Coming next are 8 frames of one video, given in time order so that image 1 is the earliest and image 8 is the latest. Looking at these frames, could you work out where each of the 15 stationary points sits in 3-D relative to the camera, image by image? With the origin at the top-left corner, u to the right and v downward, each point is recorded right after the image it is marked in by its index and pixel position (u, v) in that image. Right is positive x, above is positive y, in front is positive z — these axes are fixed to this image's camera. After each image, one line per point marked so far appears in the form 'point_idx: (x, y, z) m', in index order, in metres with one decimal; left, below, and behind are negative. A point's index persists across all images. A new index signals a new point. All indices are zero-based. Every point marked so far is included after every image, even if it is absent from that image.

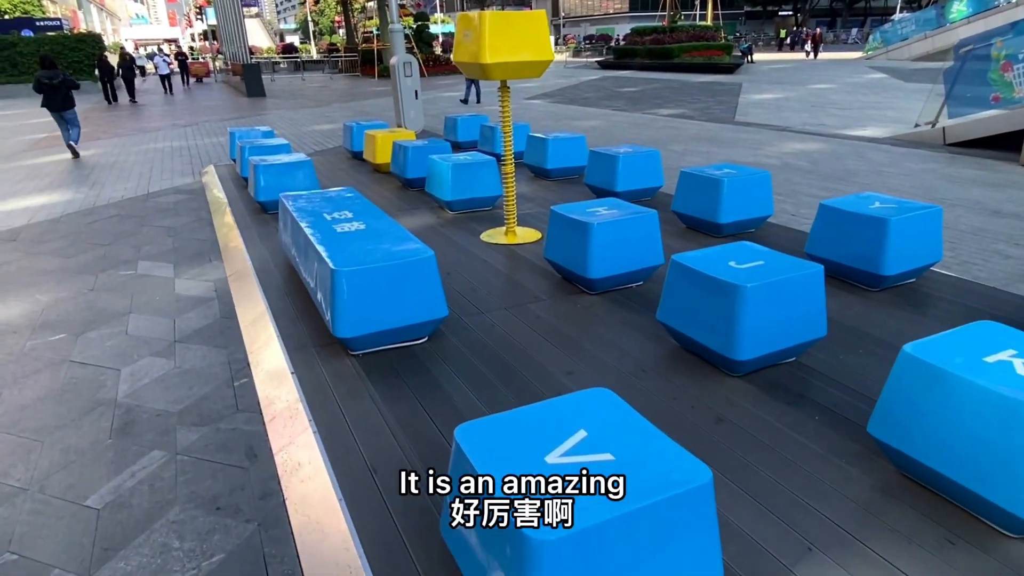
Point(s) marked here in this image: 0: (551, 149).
0: (+0.5, +1.8, +8.3) m
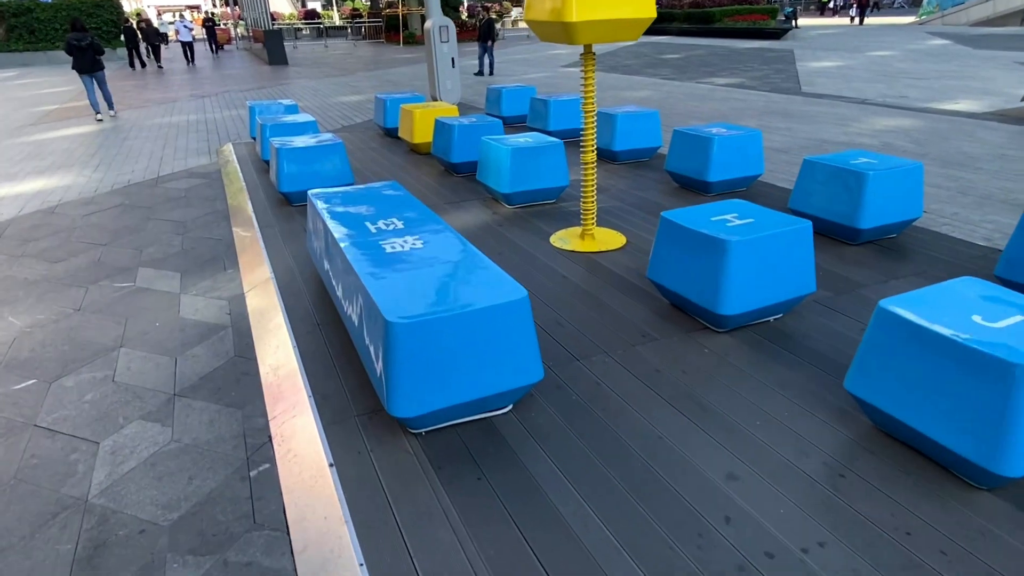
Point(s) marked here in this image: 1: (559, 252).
0: (+1.2, +1.7, +7.1) m
1: (+0.4, +0.3, +4.8) m
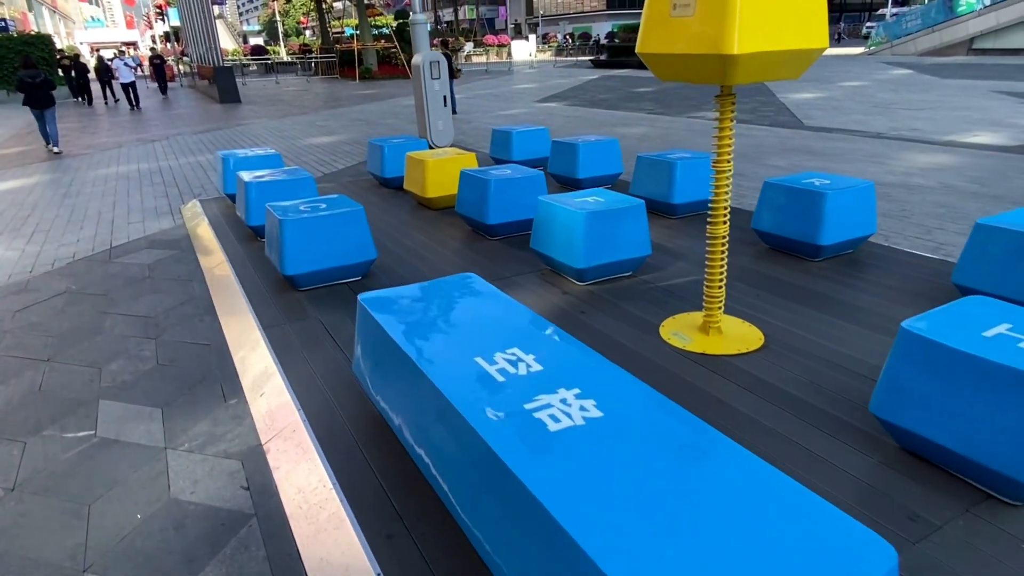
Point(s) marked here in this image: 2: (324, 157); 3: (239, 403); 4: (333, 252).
0: (+1.6, +1.0, +6.0) m
1: (+1.0, -0.4, +3.6) m
2: (-3.2, +2.2, +11.2) m
3: (-1.4, -0.6, +3.4) m
4: (-1.3, +0.3, +4.6) m
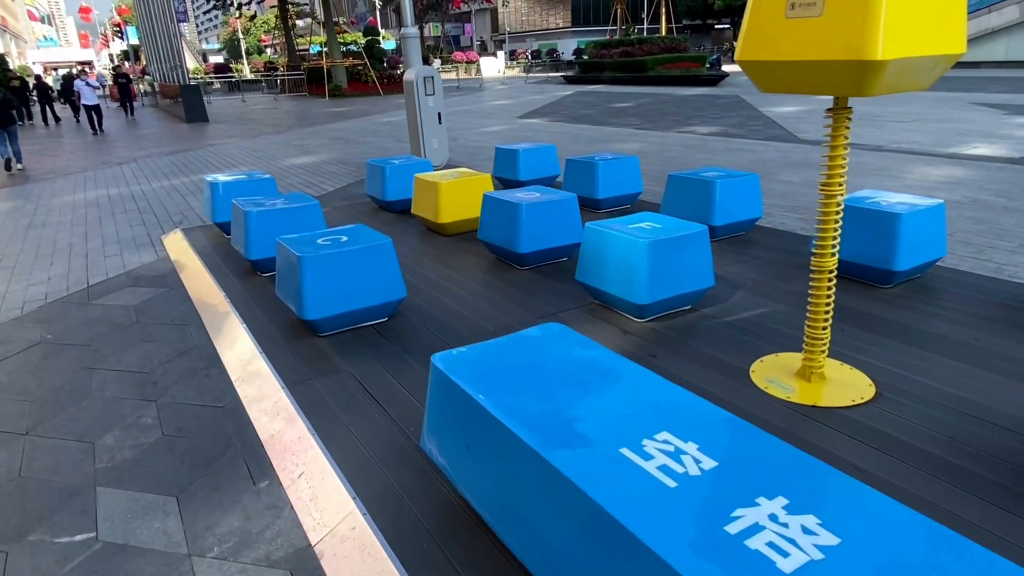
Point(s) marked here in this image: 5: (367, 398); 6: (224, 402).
0: (+1.8, +0.8, +5.6) m
1: (+1.3, -0.6, +3.2) m
2: (-3.3, +1.8, +10.6) m
3: (-1.0, -0.8, +2.8) m
4: (-0.9, 0.0, +4.0) m
5: (-0.7, -0.6, +3.3) m
6: (-1.6, -0.6, +3.5) m
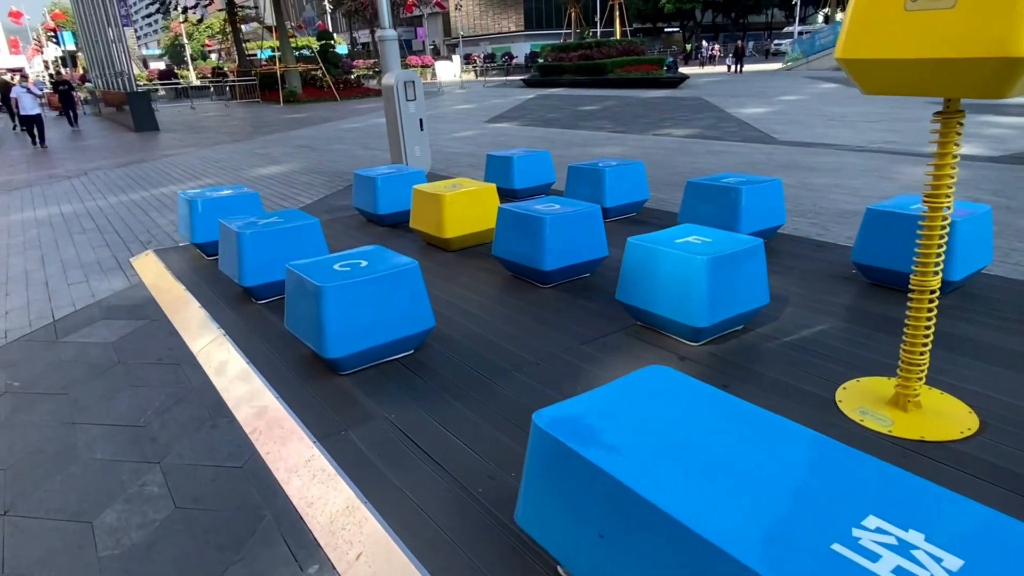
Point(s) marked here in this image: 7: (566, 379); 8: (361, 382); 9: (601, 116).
0: (+1.9, +0.7, +5.3) m
1: (+1.7, -0.7, +2.9) m
2: (-3.5, +1.5, +10.0) m
3: (-0.7, -1.0, +2.3) m
4: (-0.7, -0.2, +3.6) m
5: (-0.4, -0.7, +2.9) m
6: (-1.2, -0.8, +3.0) m
7: (+0.3, -0.5, +3.5) m
8: (-0.8, -0.5, +3.5) m
9: (+2.7, +5.2, +19.6) m
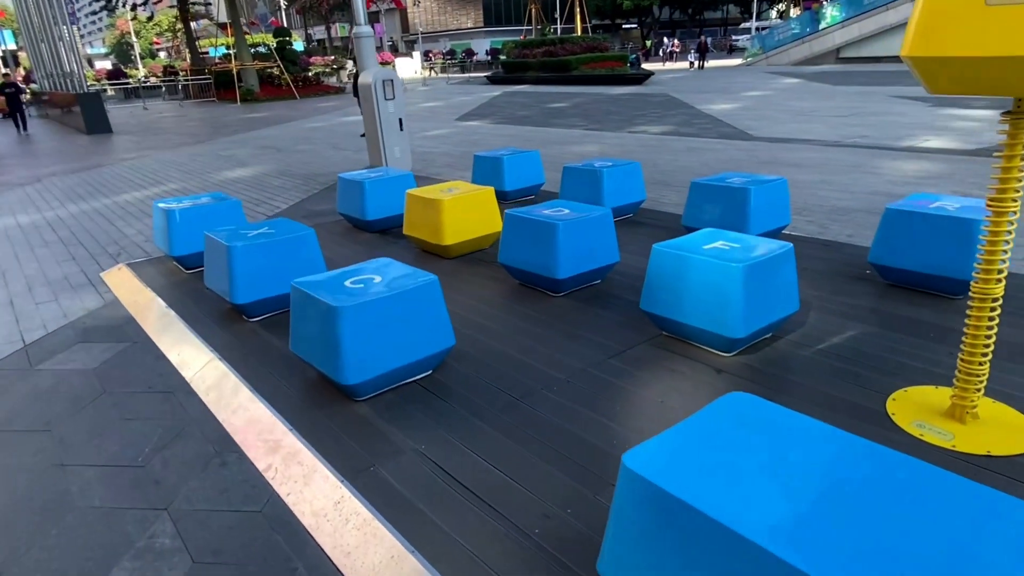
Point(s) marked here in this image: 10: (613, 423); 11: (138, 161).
0: (+1.9, +0.7, +5.2) m
1: (+1.9, -0.7, +2.7) m
2: (-3.8, +1.4, +9.6) m
3: (-0.4, -1.1, +2.1) m
4: (-0.5, -0.3, +3.3) m
5: (-0.2, -0.8, +2.6) m
6: (-1.1, -0.9, +2.7) m
7: (+0.5, -0.5, +3.3) m
8: (-0.7, -0.6, +3.3) m
9: (+1.8, +5.2, +19.5) m
10: (+0.5, -0.6, +3.1) m
11: (-8.1, +2.8, +14.2) m
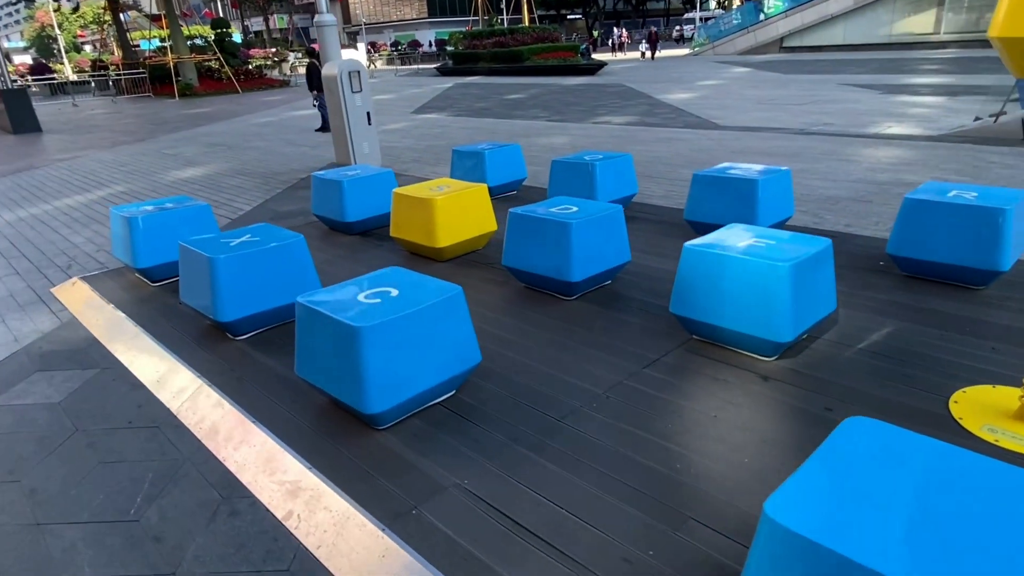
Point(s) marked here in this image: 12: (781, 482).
0: (+1.9, +0.7, +5.0) m
1: (+2.1, -0.7, +2.6) m
2: (-4.1, +1.2, +8.9) m
3: (-0.1, -1.2, +1.8) m
4: (-0.4, -0.3, +3.0) m
5: (0.0, -0.9, +2.3) m
6: (-0.8, -1.0, +2.4) m
7: (+0.6, -0.6, +3.0) m
8: (-0.5, -0.7, +2.9) m
9: (+0.6, +5.4, +19.2) m
10: (+0.7, -0.7, +2.8) m
11: (-8.8, +2.6, +13.2) m
12: (+1.0, -0.8, +2.5) m
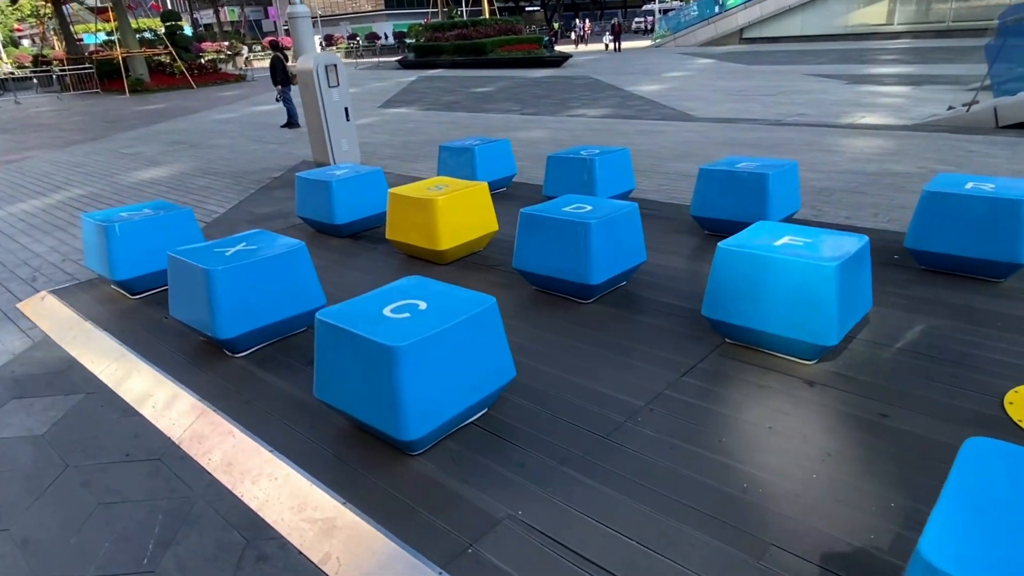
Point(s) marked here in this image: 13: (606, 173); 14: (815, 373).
0: (+1.9, +0.7, +4.9) m
1: (+2.3, -0.7, +2.5) m
2: (-4.3, +1.2, +8.5) m
3: (+0.1, -1.2, +1.6) m
4: (-0.2, -0.4, +2.8) m
5: (+0.3, -0.9, +2.1) m
6: (-0.6, -1.1, +2.1) m
7: (+0.8, -0.6, +2.8) m
8: (-0.3, -0.7, +2.7) m
9: (-0.3, +5.5, +18.9) m
10: (+0.9, -0.7, +2.6) m
11: (-9.3, +2.4, +12.5) m
12: (+1.3, -0.8, +2.4) m
13: (+0.9, +1.0, +5.9) m
14: (+1.5, -0.4, +3.2) m
